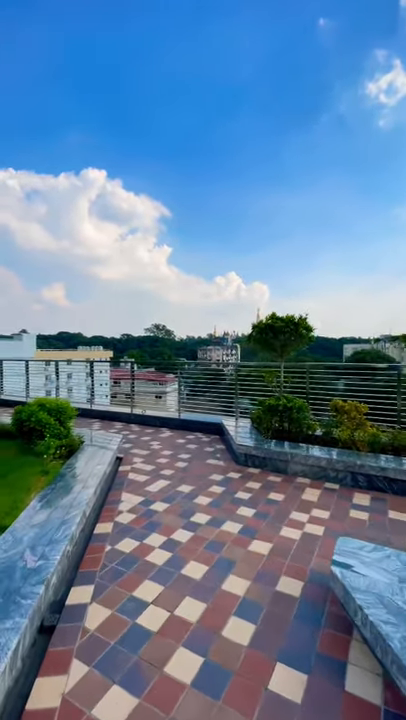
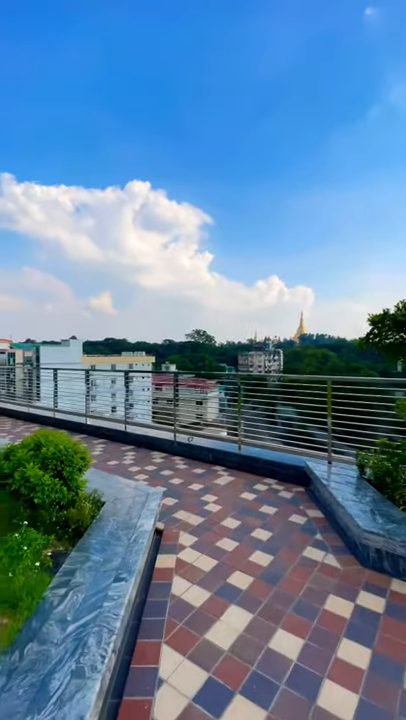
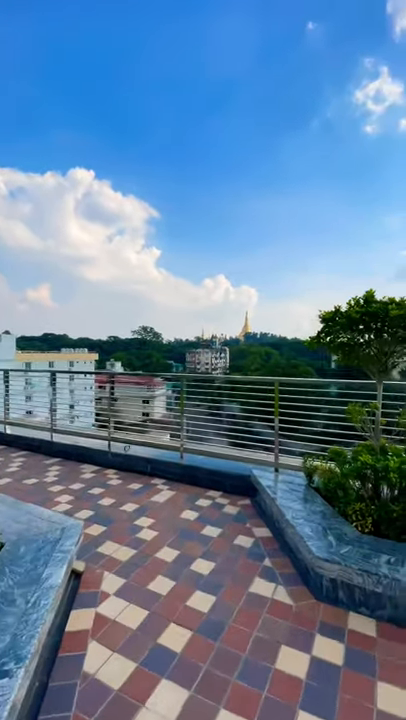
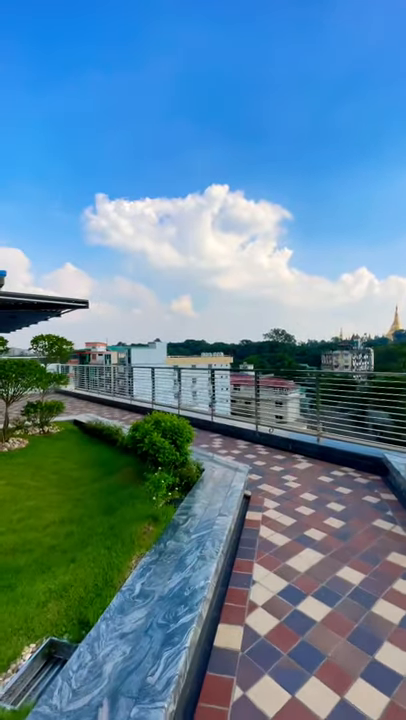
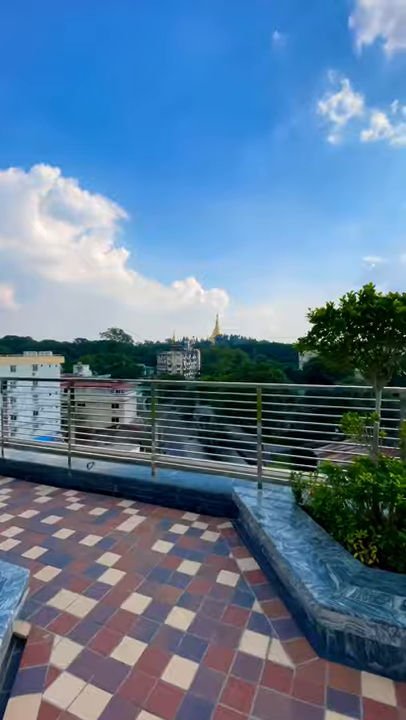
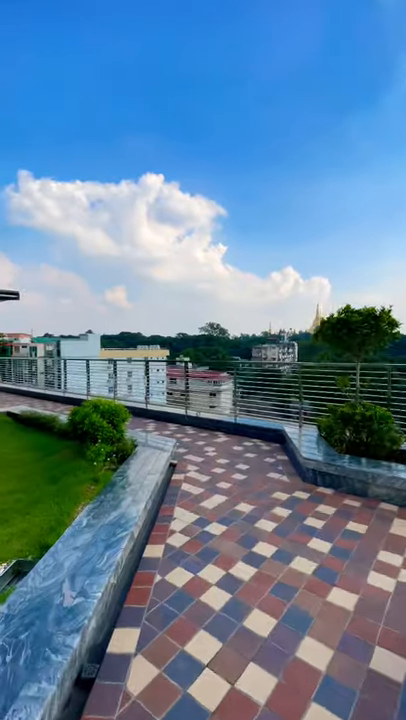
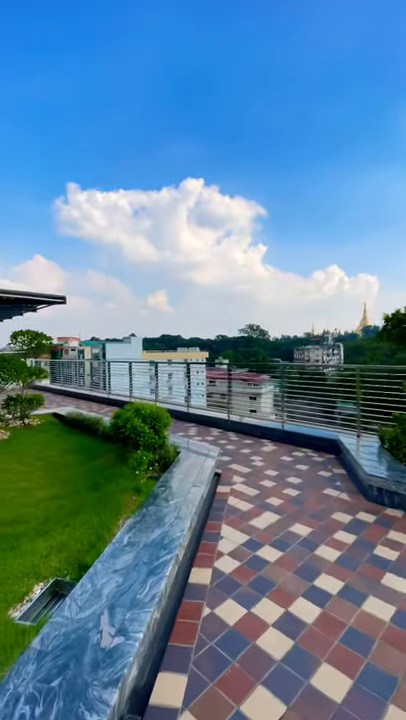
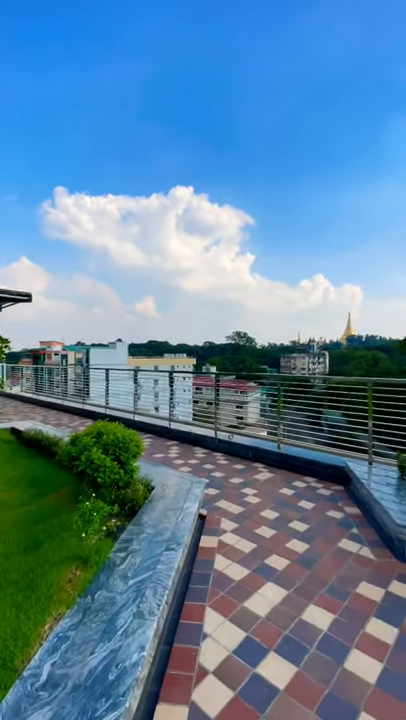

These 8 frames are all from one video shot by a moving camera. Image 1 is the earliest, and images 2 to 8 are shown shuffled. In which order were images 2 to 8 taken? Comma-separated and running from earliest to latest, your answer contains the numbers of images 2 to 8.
6, 7, 4, 8, 2, 3, 5
